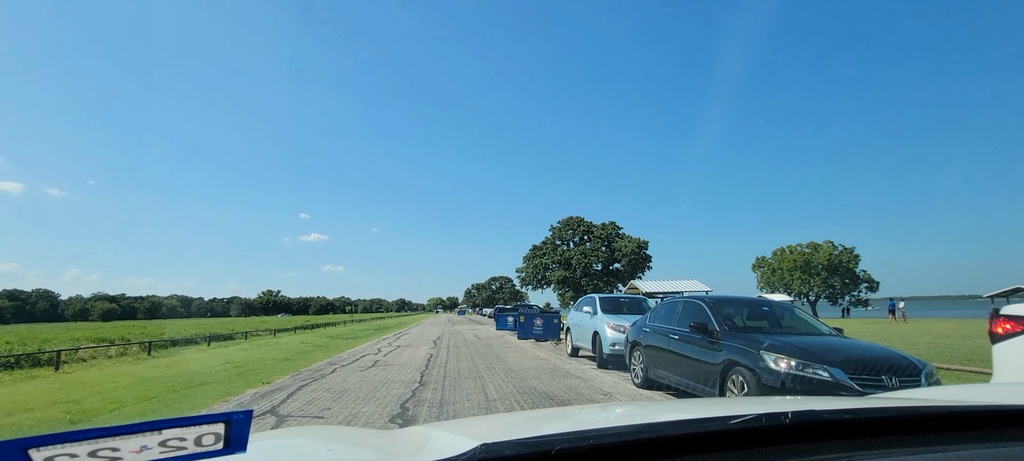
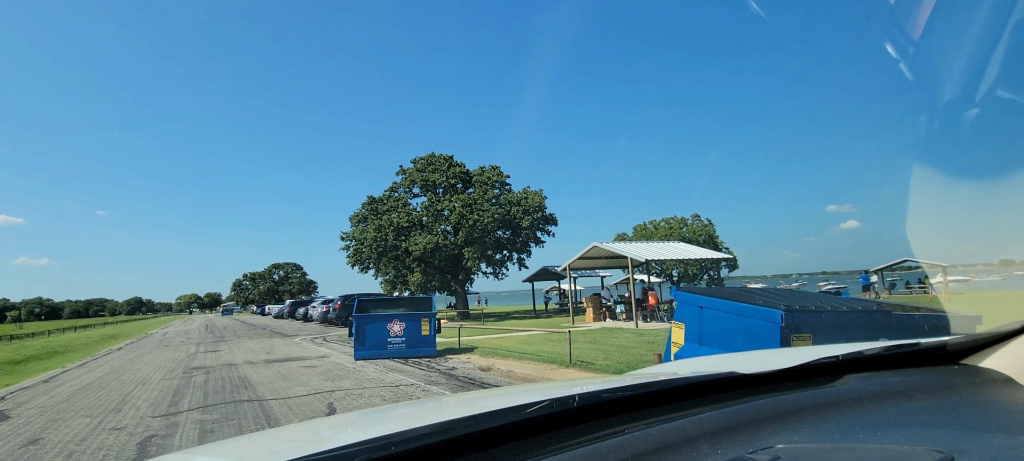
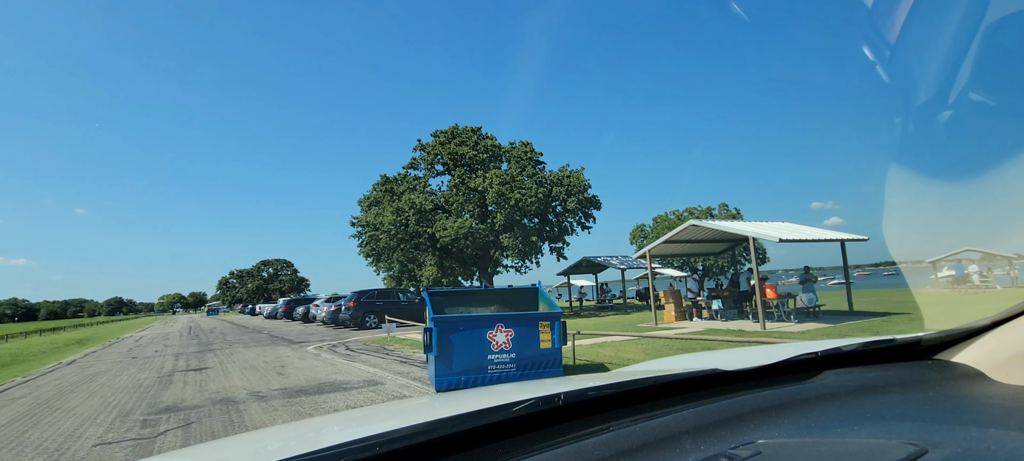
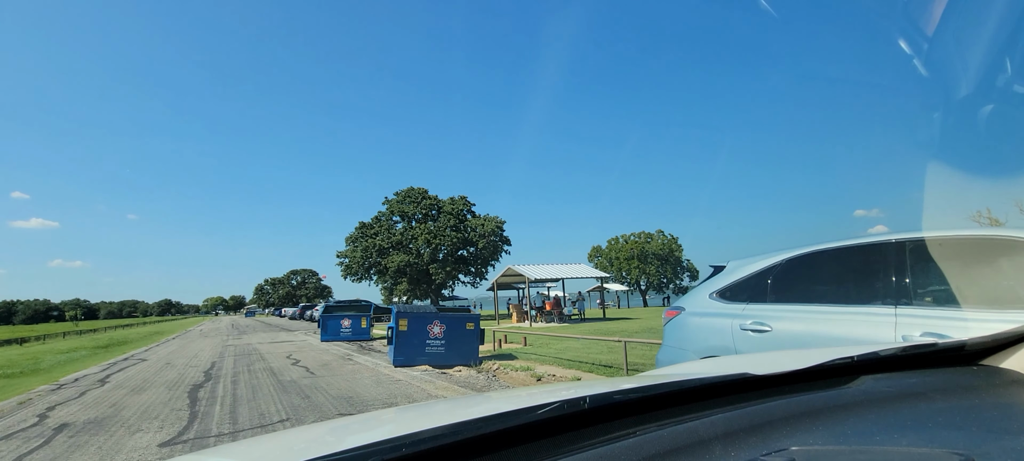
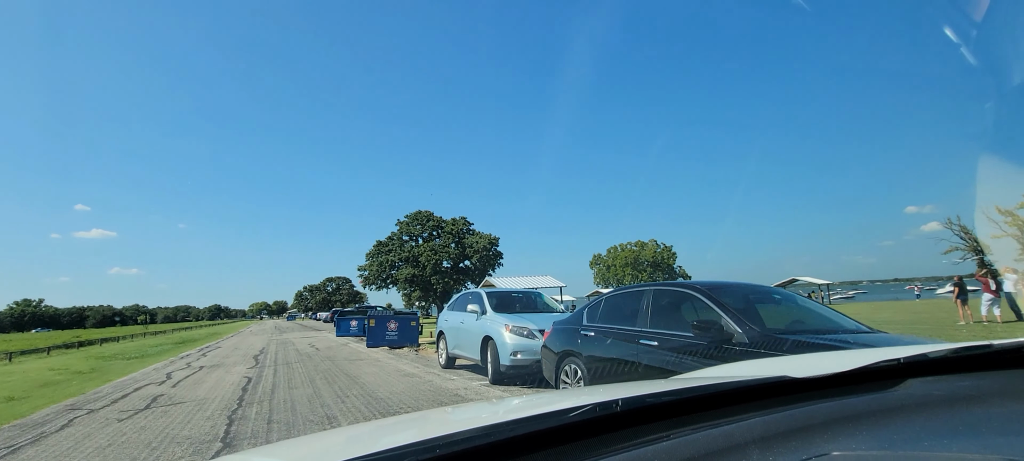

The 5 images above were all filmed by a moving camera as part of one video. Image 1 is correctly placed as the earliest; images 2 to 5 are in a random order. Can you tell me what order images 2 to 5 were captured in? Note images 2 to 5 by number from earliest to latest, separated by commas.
5, 4, 2, 3
